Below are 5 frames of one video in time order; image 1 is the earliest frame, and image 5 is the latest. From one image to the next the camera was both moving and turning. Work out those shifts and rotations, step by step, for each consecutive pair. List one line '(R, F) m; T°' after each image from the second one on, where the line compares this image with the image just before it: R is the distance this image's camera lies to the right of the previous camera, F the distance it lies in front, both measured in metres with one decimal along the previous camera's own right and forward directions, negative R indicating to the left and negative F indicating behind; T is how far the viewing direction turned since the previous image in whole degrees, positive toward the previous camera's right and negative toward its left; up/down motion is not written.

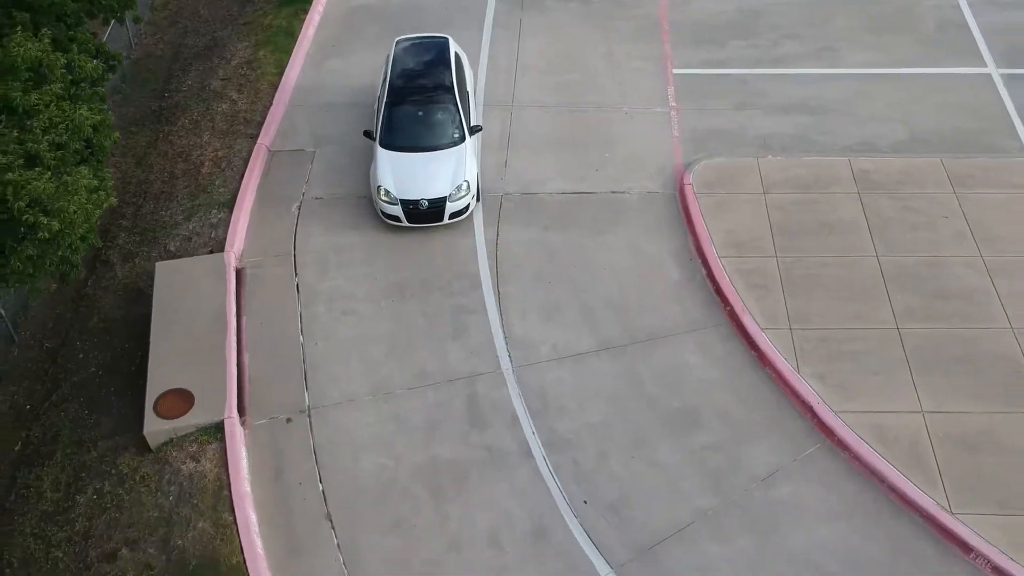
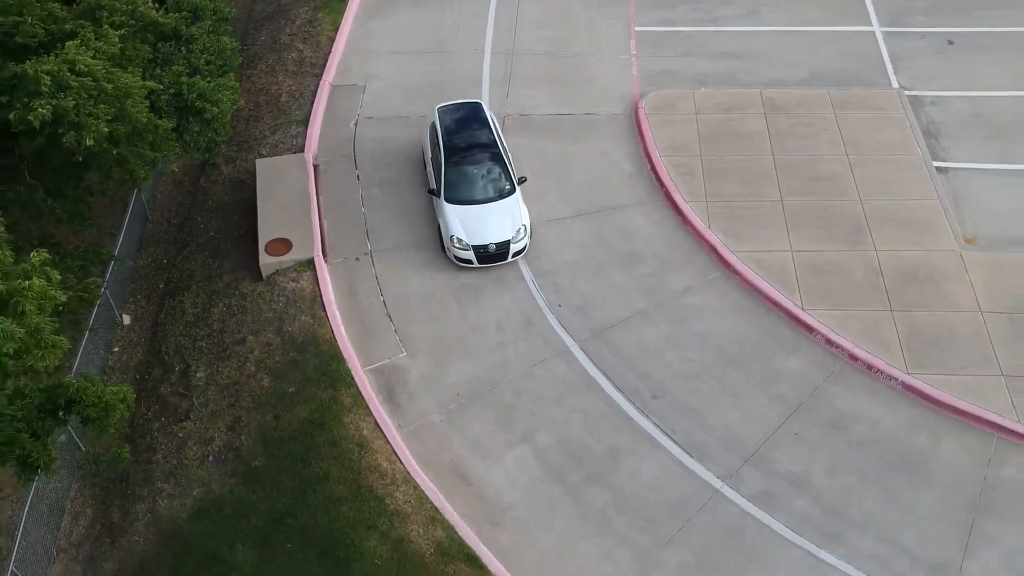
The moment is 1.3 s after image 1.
(0.0, -4.2) m; 0°
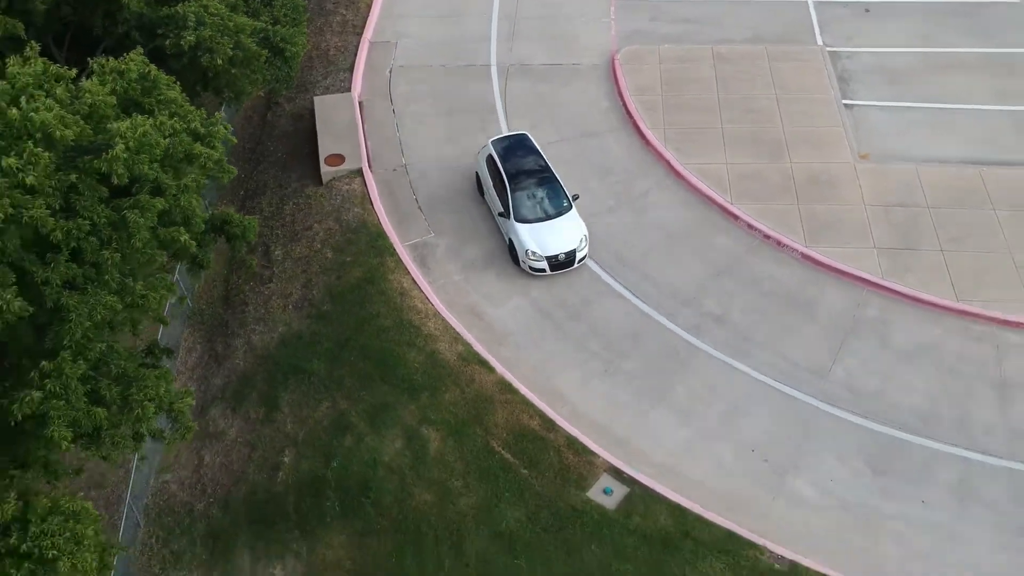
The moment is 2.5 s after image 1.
(0.0, -4.2) m; 0°
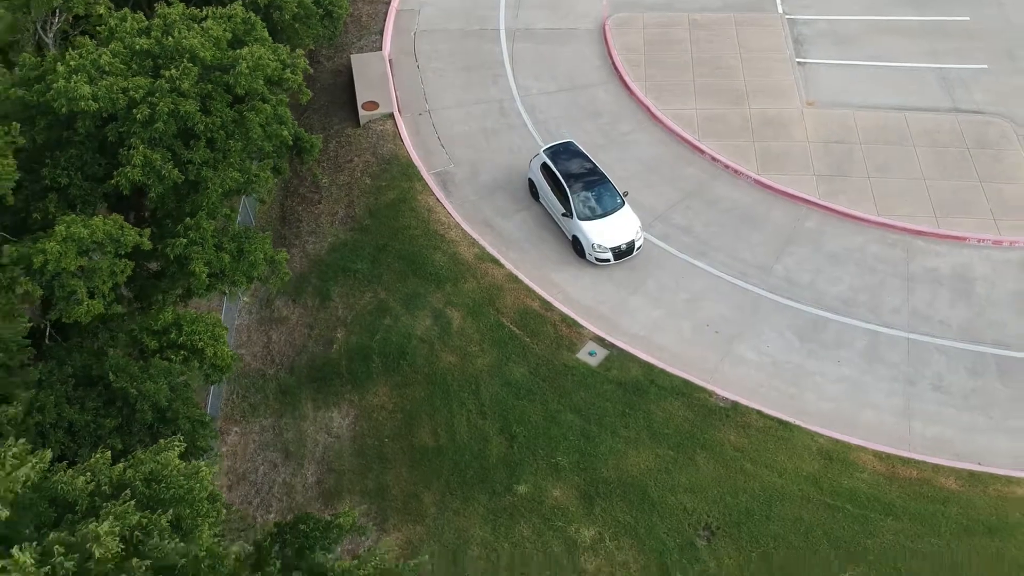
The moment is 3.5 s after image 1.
(-0.1, -3.6) m; 0°
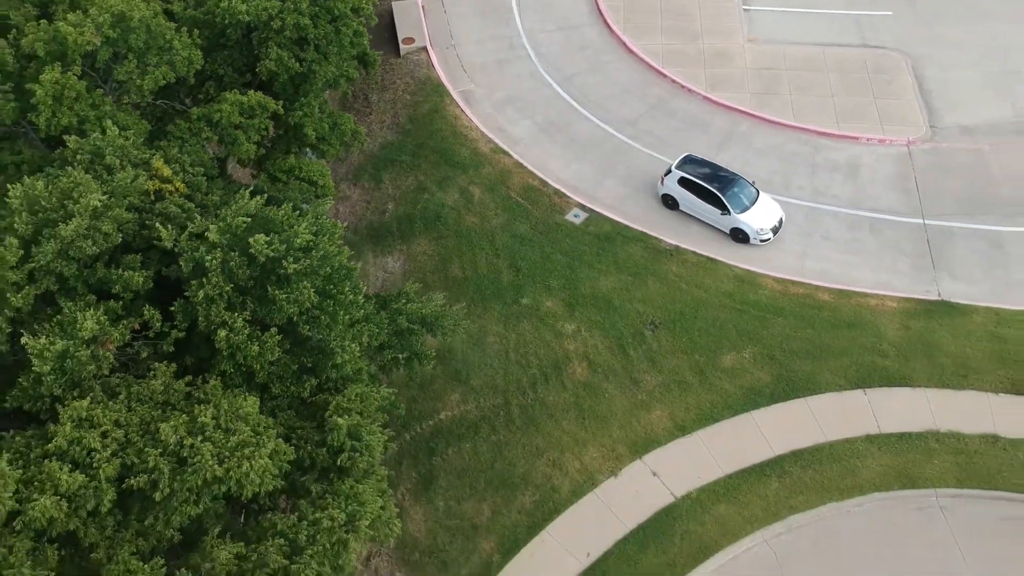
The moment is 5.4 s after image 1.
(0.0, -6.2) m; 0°
